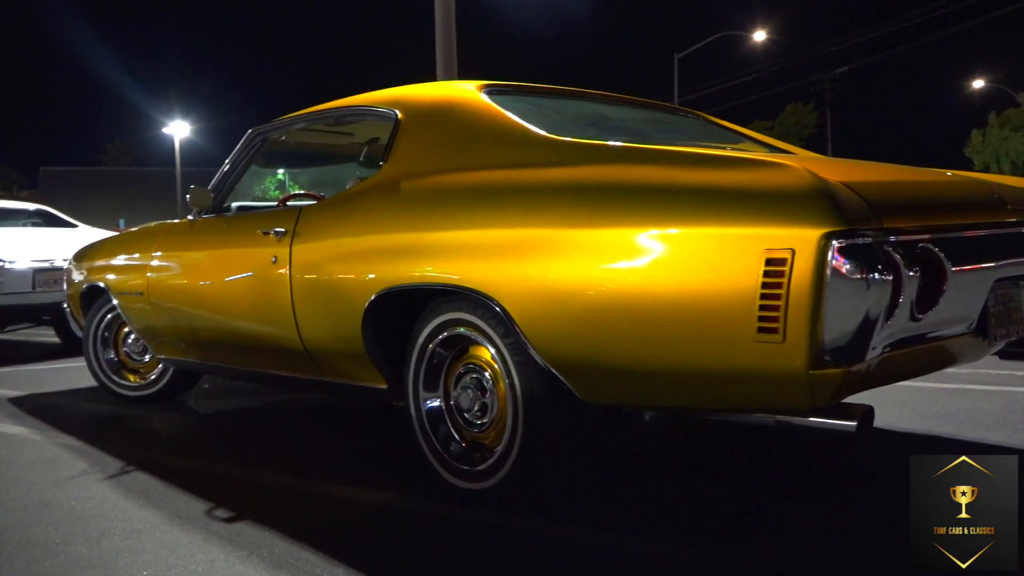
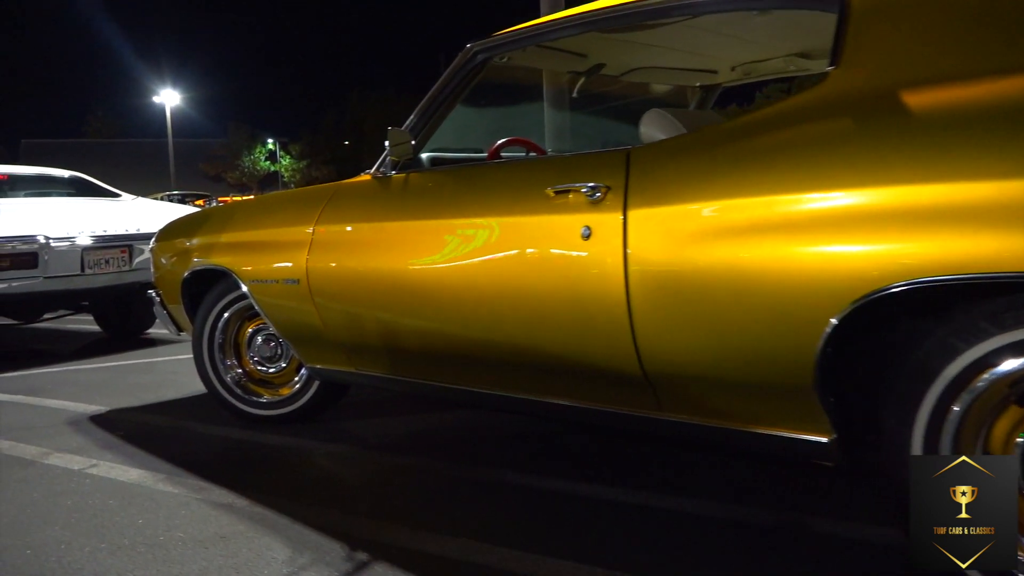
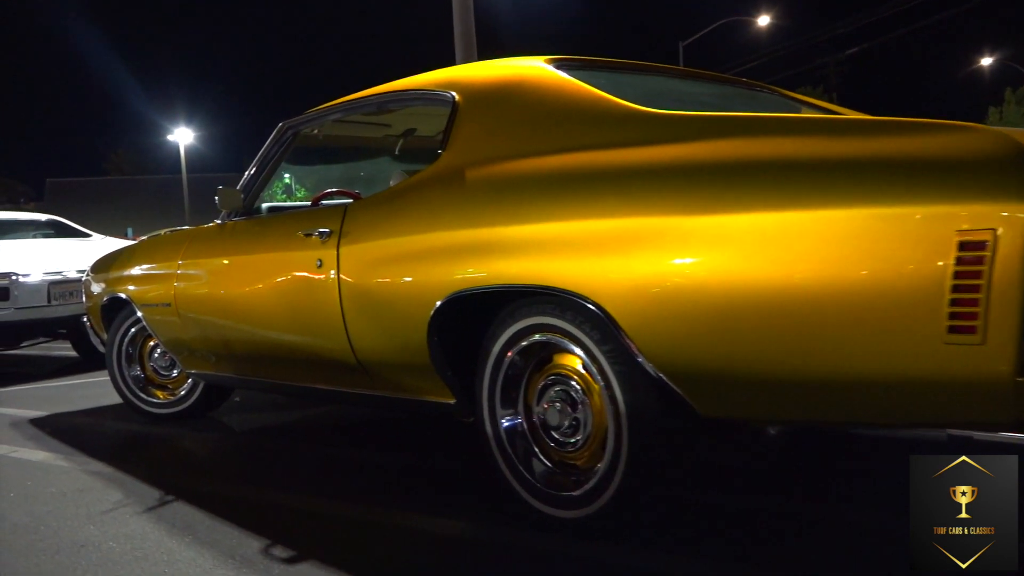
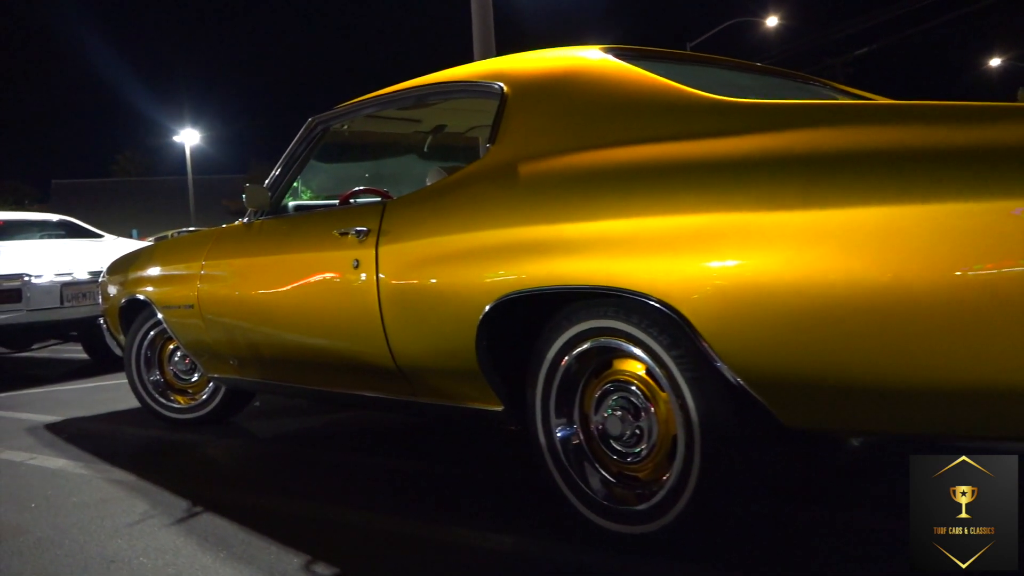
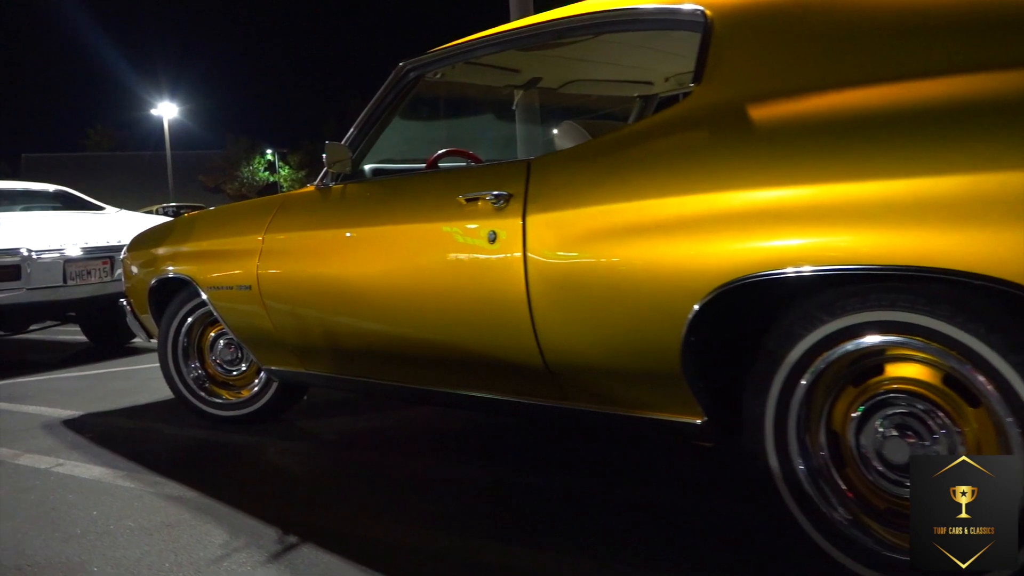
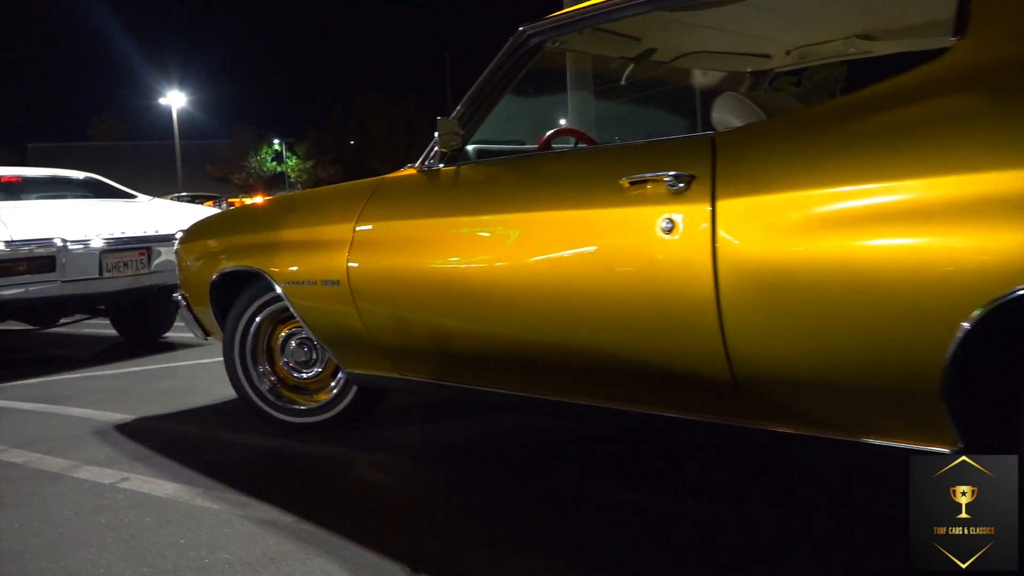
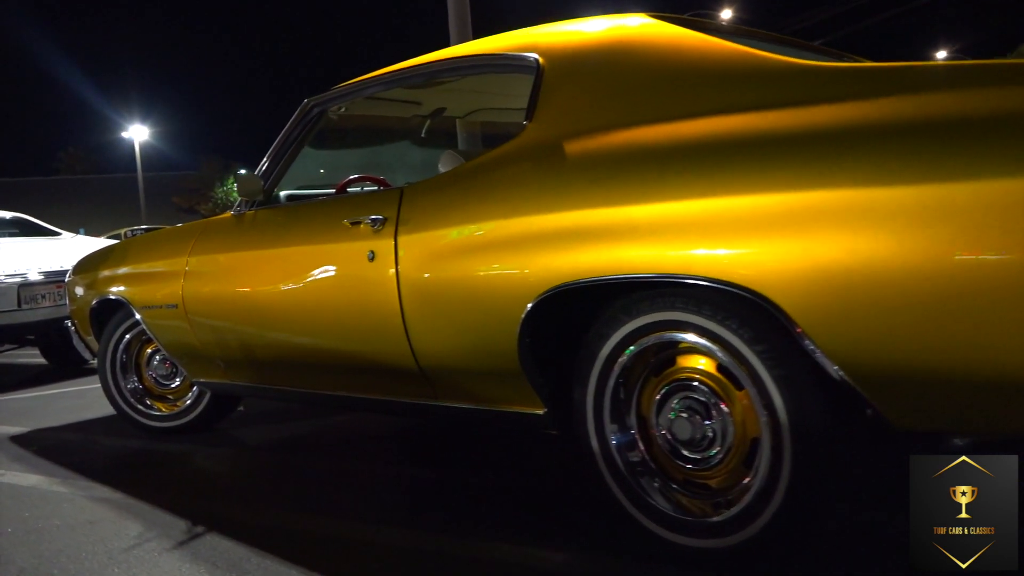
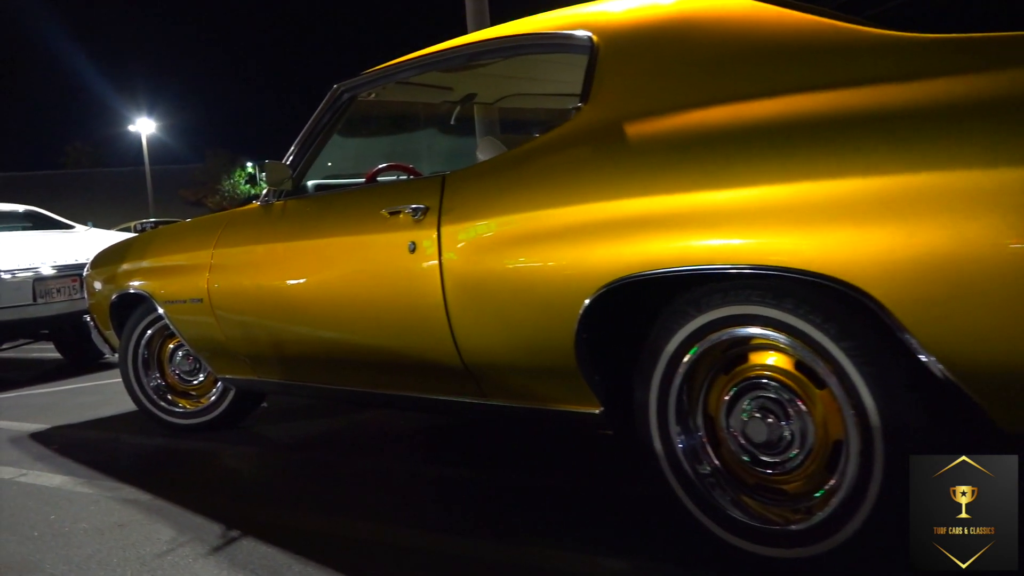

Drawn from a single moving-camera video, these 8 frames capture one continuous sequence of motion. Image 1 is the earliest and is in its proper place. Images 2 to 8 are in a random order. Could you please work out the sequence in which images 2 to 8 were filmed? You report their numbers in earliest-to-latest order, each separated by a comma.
3, 4, 7, 8, 5, 2, 6
